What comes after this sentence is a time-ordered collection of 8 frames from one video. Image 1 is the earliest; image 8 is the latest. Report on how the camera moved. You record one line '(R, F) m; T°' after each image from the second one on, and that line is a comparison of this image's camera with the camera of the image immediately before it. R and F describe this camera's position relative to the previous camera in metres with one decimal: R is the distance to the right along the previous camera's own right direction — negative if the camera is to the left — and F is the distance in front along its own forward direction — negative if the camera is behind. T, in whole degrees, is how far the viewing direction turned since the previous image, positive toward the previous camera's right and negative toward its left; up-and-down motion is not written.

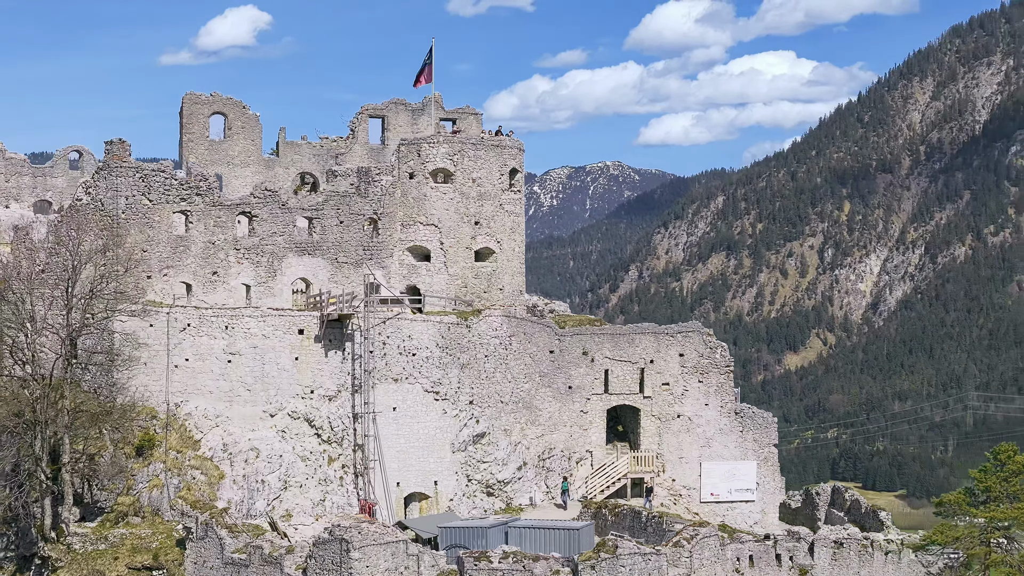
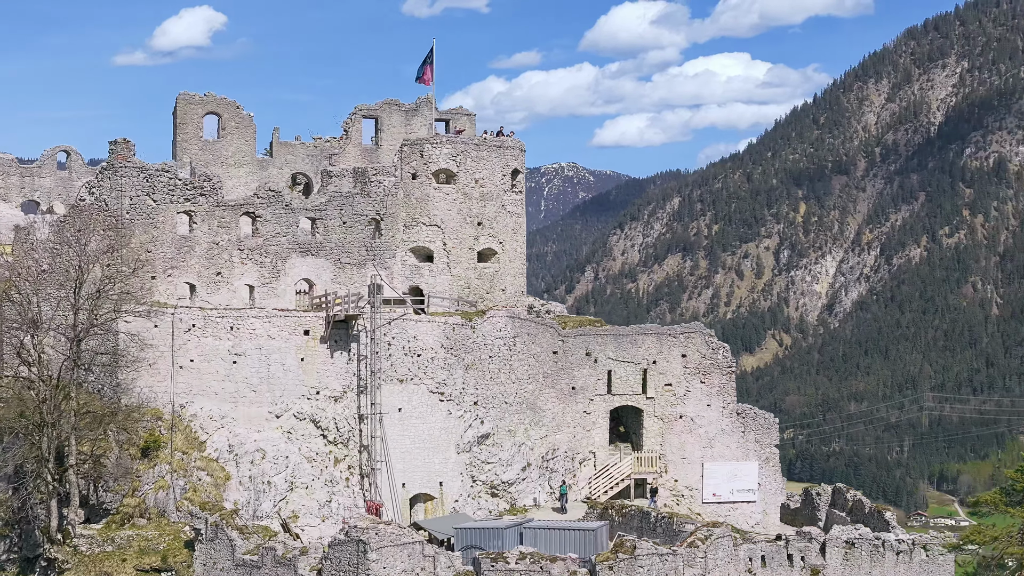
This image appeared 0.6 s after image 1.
(-1.0, +0.1) m; +1°
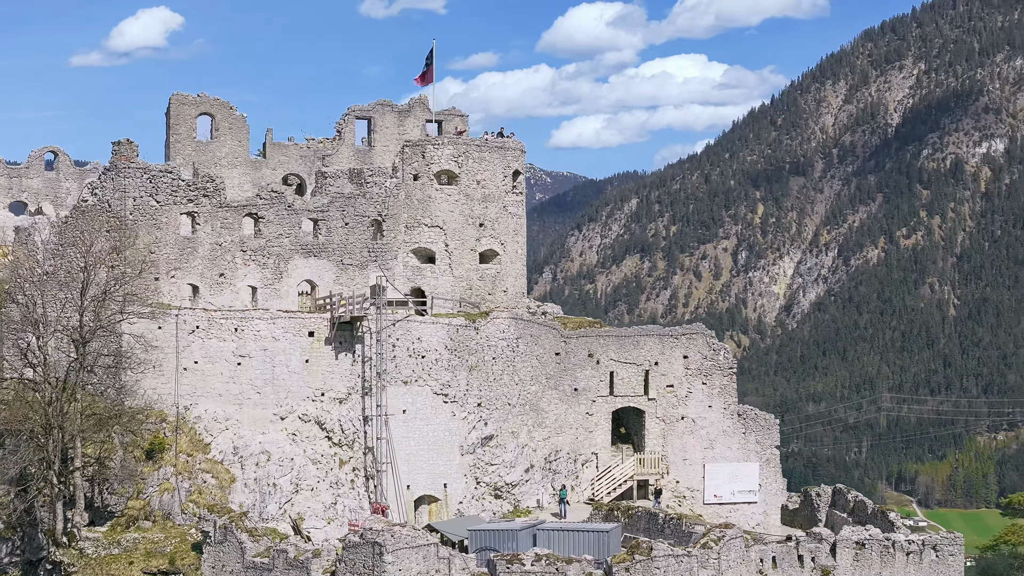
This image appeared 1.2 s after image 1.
(-1.0, +0.1) m; +1°
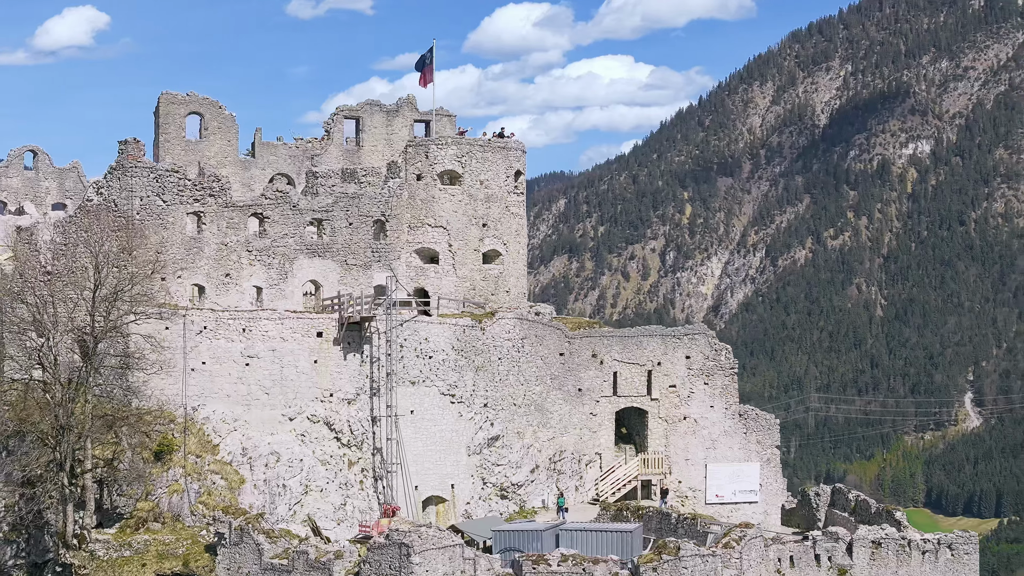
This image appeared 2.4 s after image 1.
(-1.7, +0.1) m; +1°
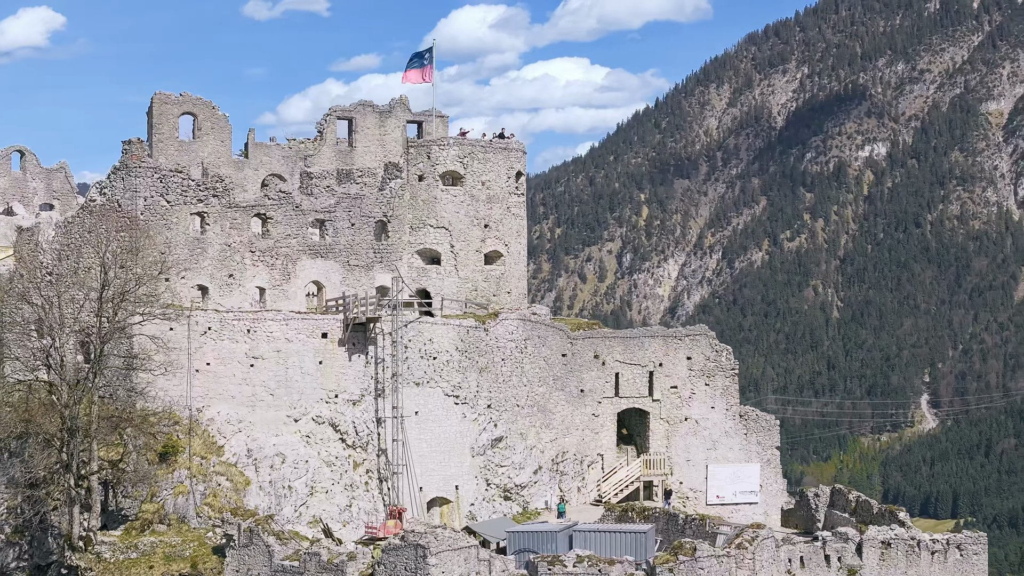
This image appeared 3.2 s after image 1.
(-1.0, +0.1) m; +1°
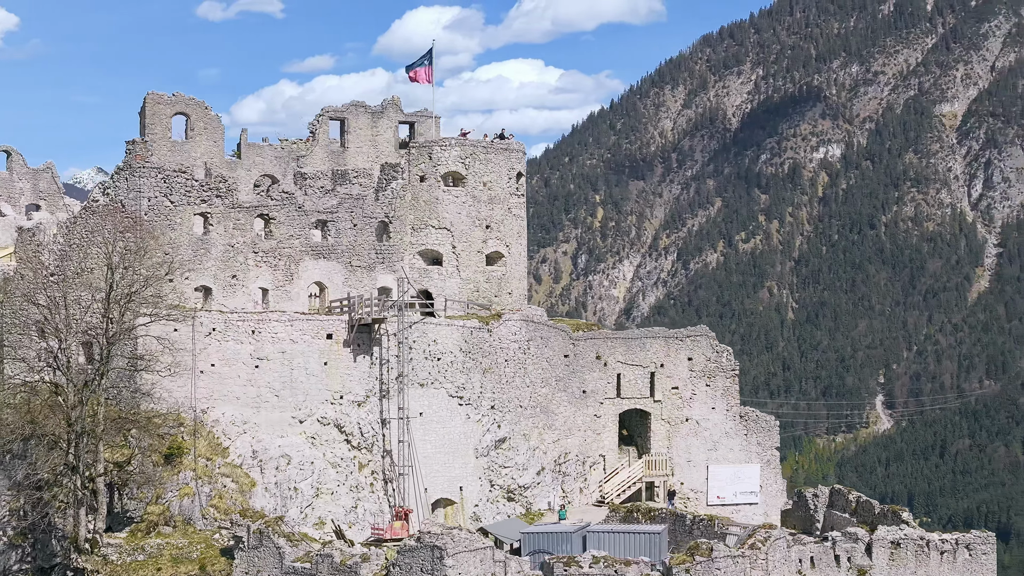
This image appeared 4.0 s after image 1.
(-1.0, +0.1) m; +1°
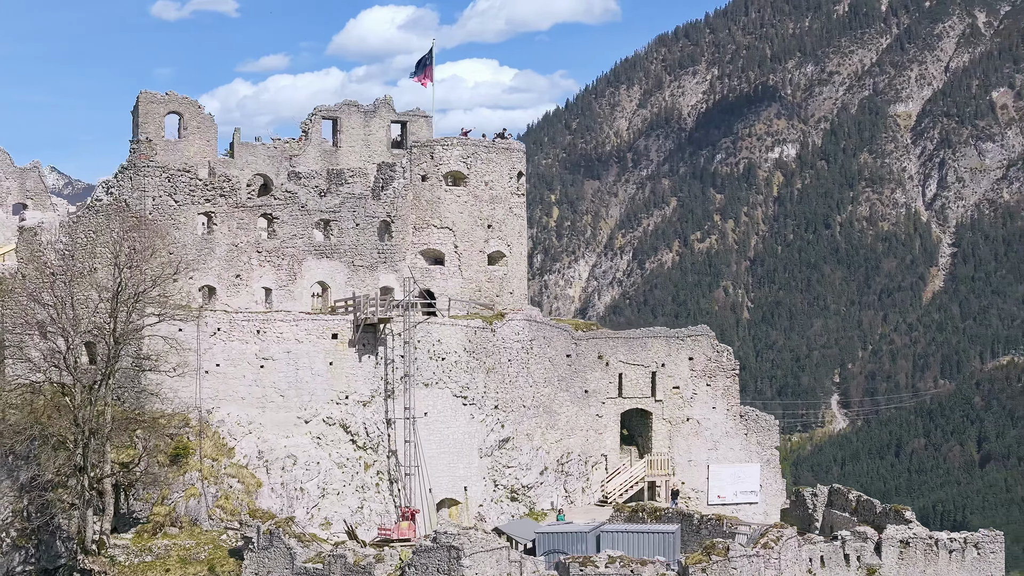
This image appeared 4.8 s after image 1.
(-1.0, 0.0) m; +1°
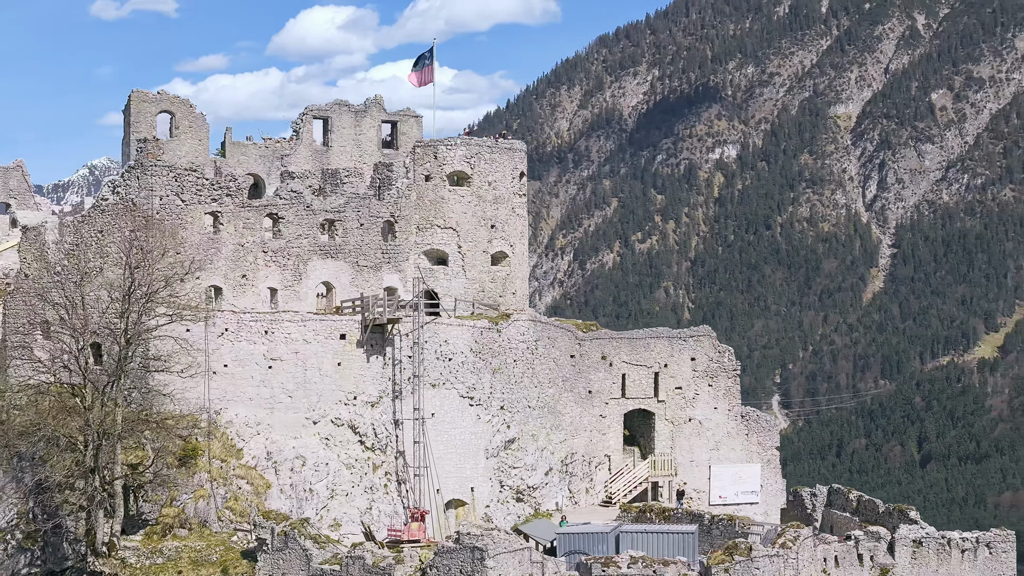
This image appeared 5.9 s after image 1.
(-1.4, +0.1) m; +1°
